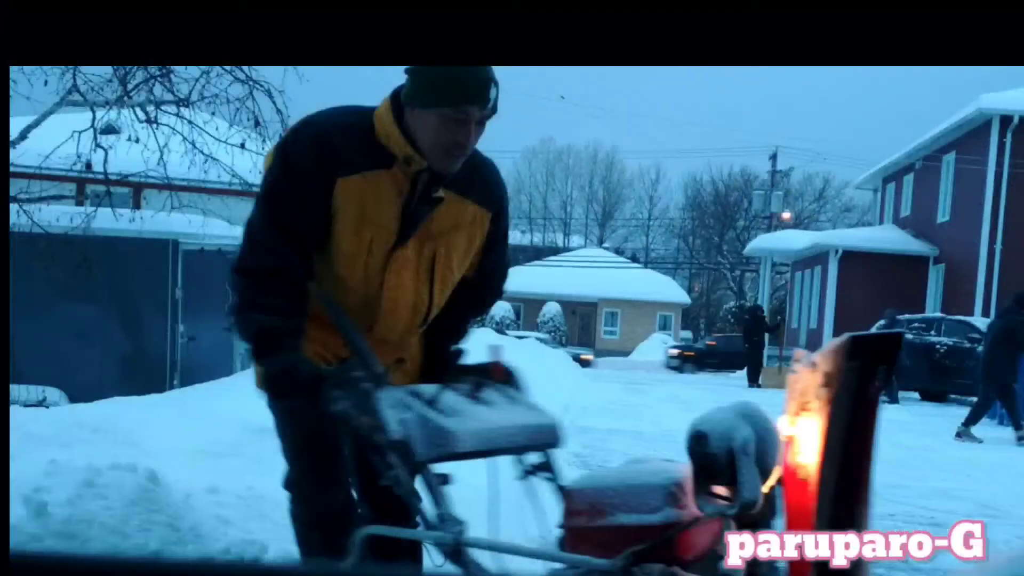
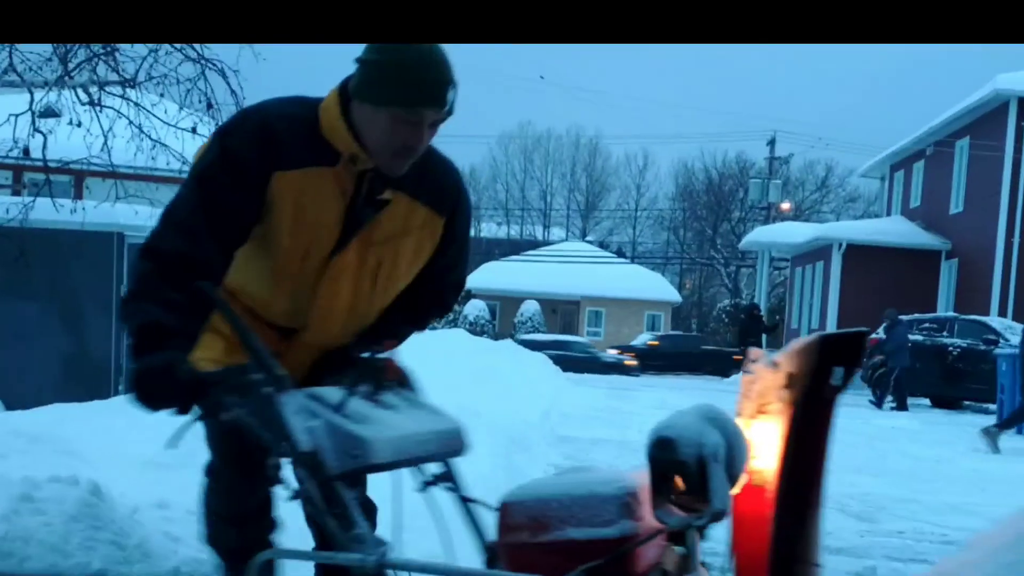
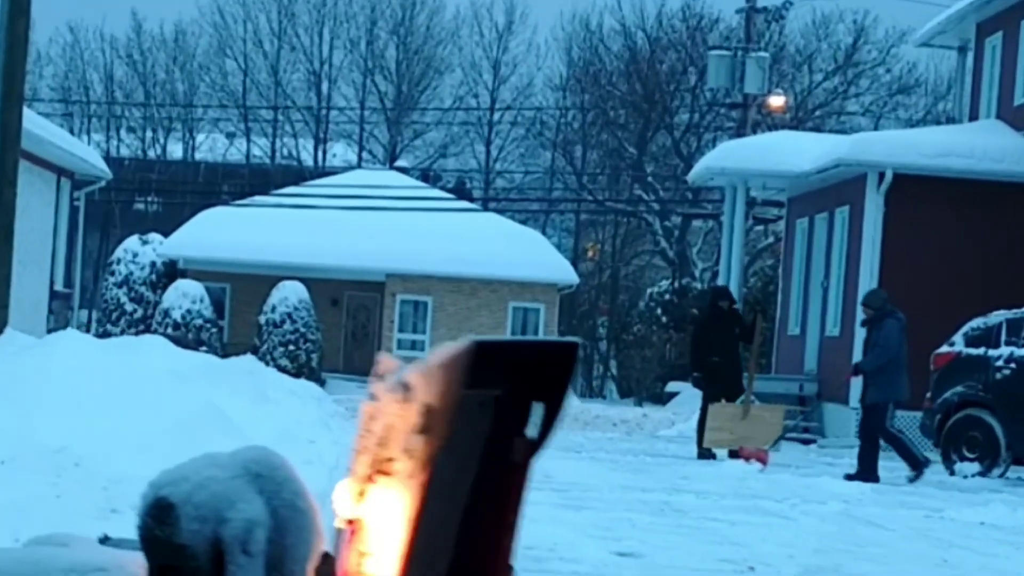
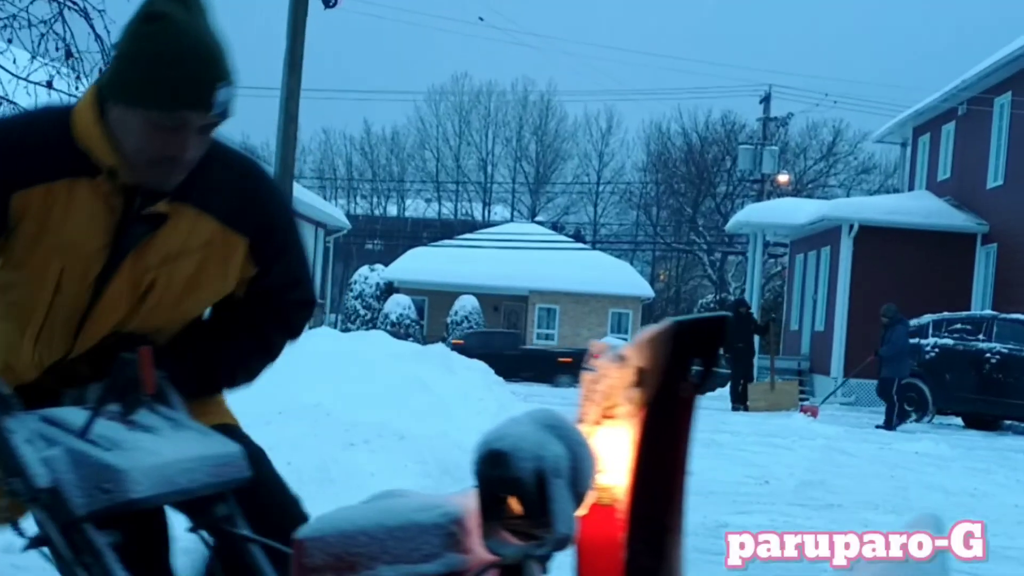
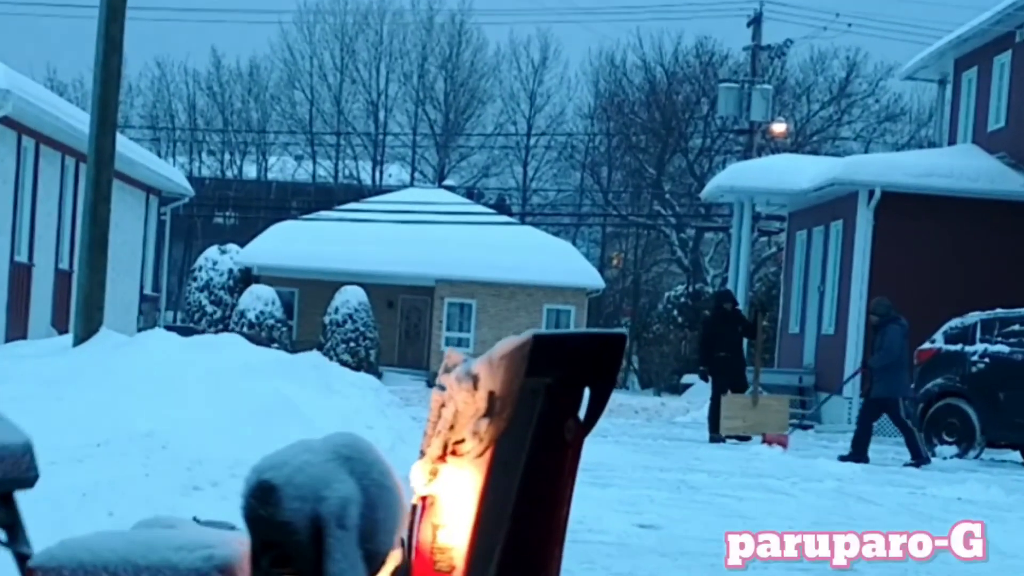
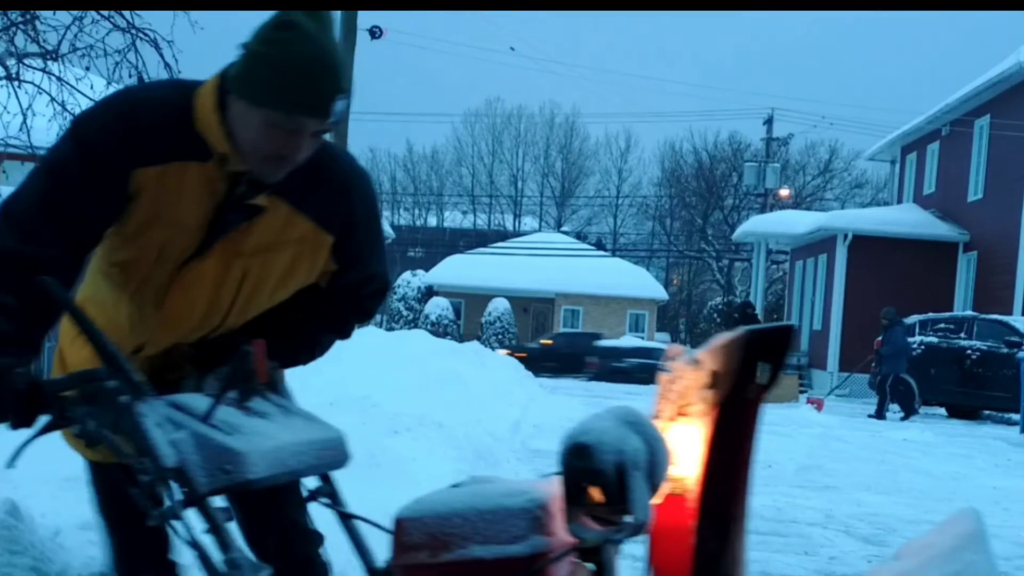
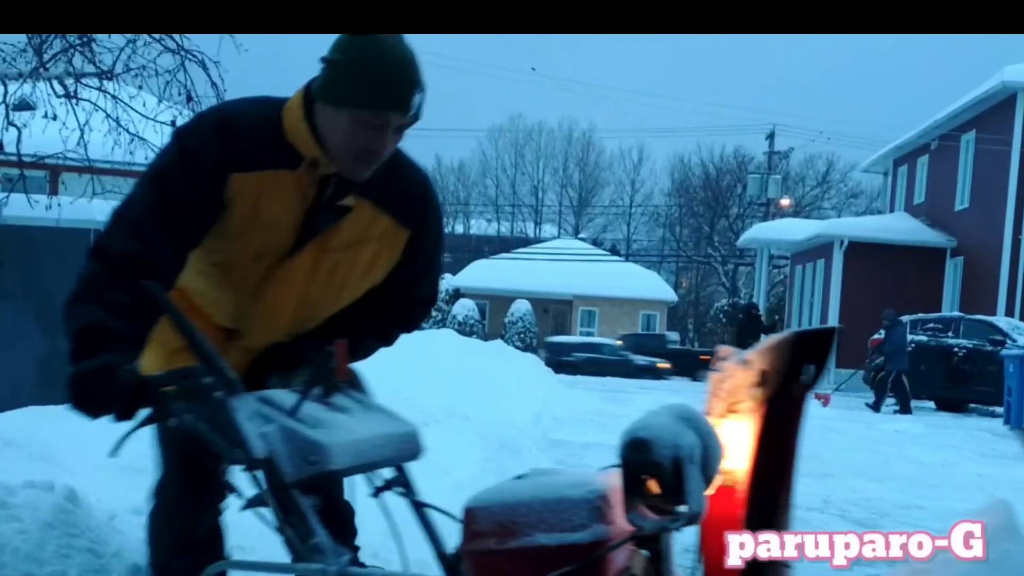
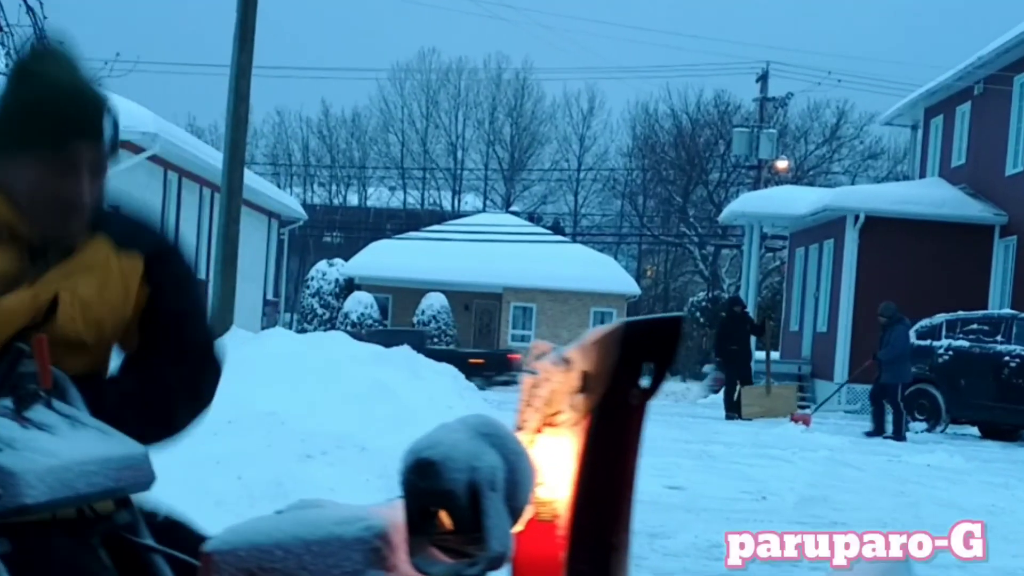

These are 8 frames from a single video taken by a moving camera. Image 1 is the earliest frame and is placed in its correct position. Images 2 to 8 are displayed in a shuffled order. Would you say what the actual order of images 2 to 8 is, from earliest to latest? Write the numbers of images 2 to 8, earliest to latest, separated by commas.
2, 7, 6, 4, 8, 5, 3
